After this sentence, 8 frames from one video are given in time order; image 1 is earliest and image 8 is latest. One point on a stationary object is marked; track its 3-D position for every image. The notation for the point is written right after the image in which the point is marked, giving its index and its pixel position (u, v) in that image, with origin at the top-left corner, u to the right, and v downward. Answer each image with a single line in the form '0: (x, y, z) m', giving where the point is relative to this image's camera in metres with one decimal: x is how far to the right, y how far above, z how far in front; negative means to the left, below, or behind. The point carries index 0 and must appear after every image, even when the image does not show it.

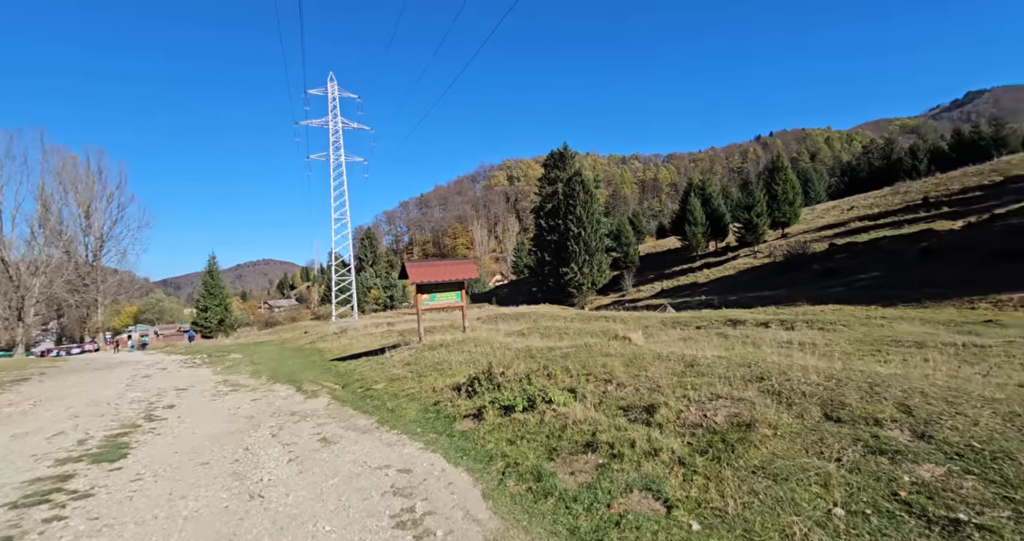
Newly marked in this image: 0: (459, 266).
0: (-1.5, +0.2, +15.2) m
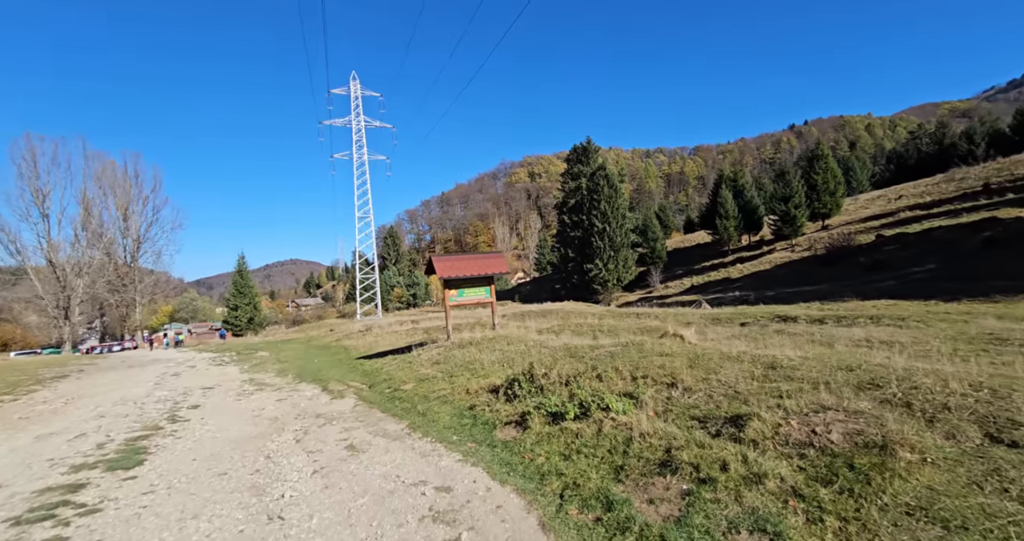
0: (-0.7, +0.3, +14.6) m
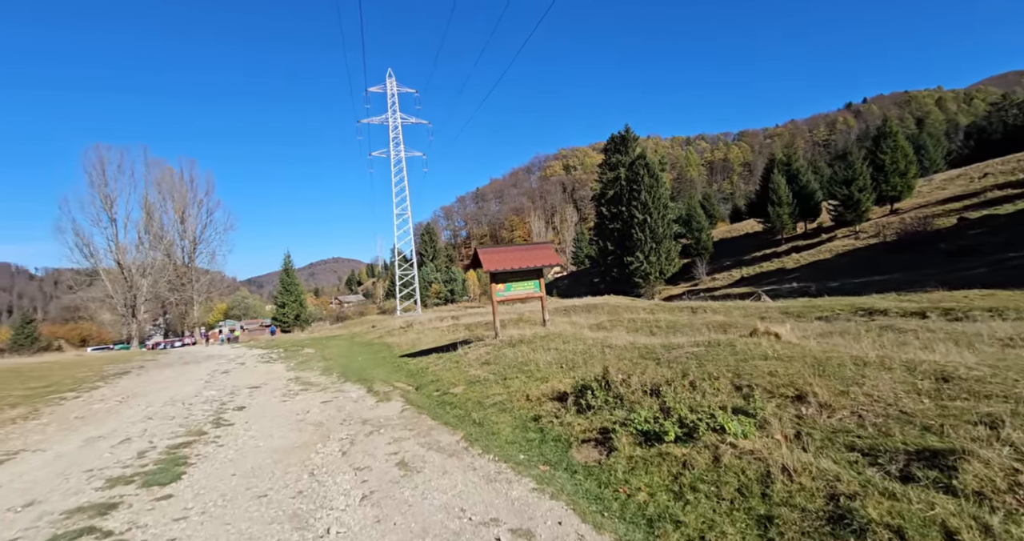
0: (+0.6, +0.5, +13.8) m
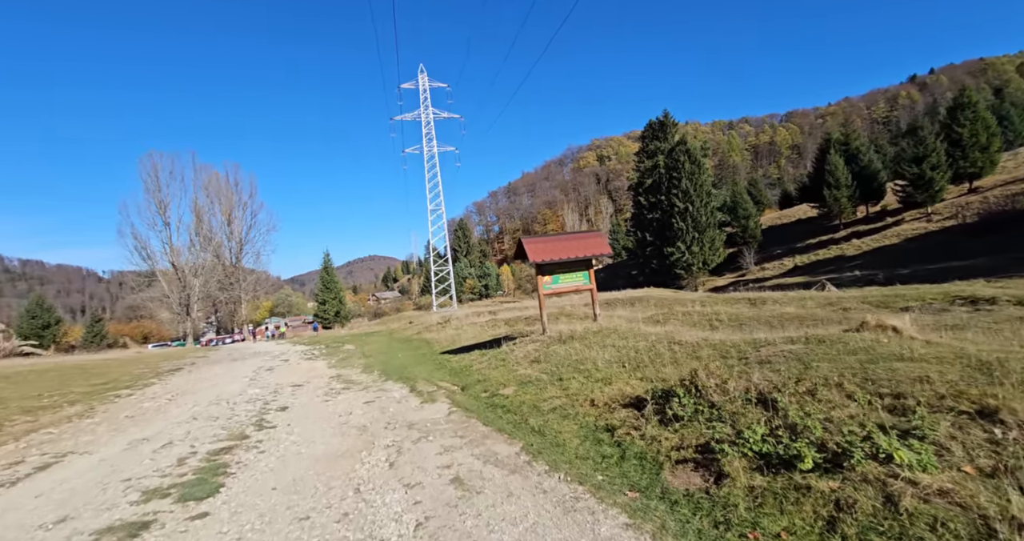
0: (+1.7, +0.7, +12.9) m
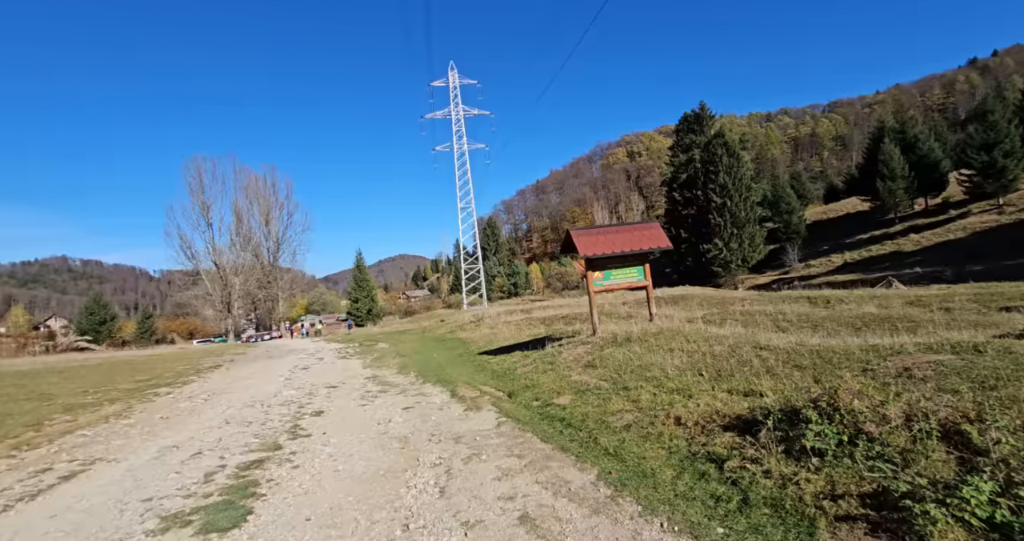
0: (+2.8, +0.8, +11.9) m
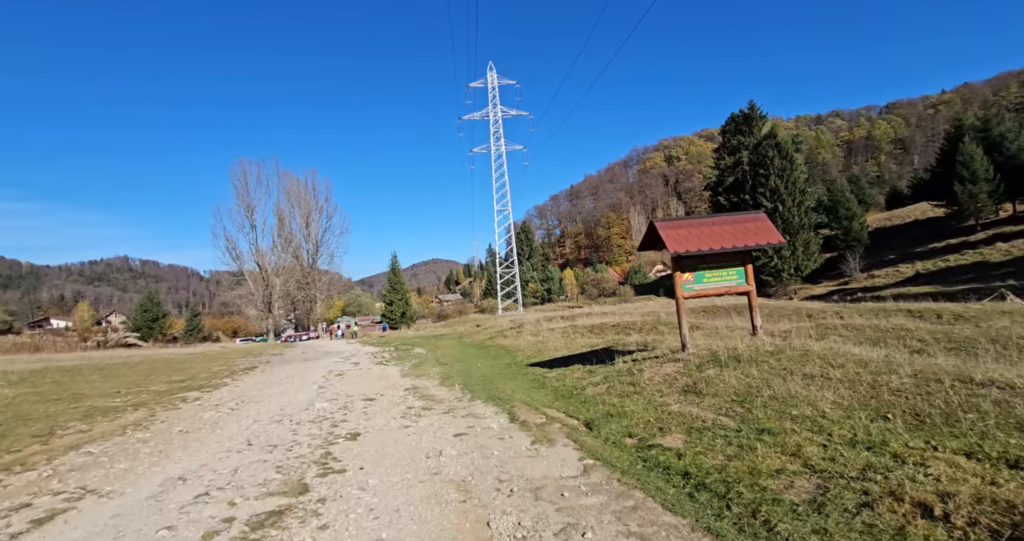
0: (+4.1, +0.7, +9.8) m
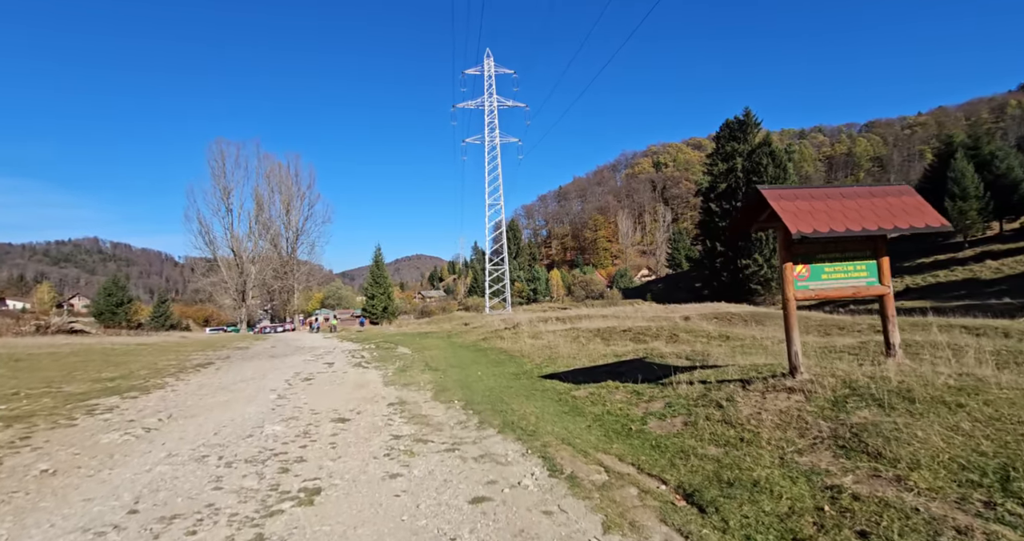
0: (+4.7, +0.8, +6.9) m
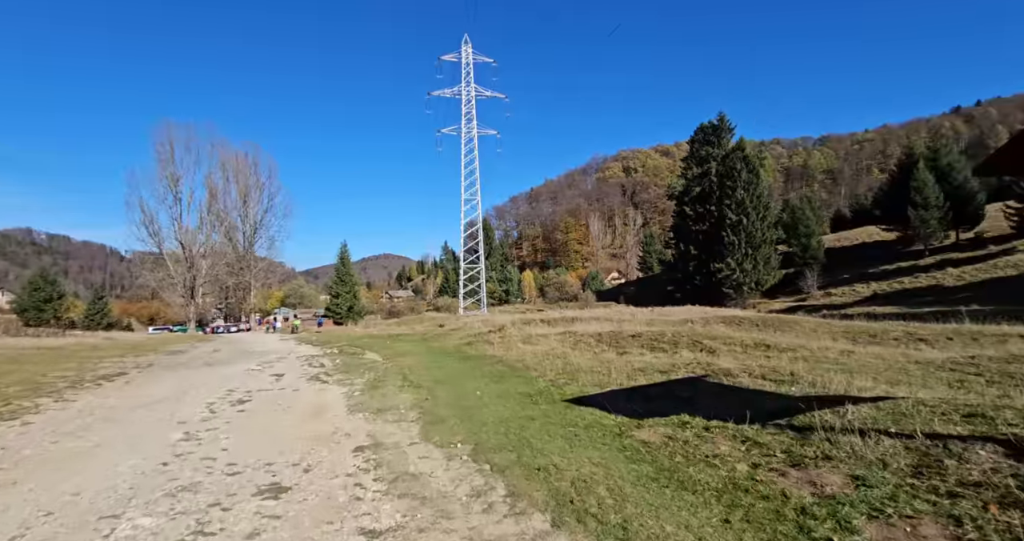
0: (+5.4, +1.0, +3.5) m
